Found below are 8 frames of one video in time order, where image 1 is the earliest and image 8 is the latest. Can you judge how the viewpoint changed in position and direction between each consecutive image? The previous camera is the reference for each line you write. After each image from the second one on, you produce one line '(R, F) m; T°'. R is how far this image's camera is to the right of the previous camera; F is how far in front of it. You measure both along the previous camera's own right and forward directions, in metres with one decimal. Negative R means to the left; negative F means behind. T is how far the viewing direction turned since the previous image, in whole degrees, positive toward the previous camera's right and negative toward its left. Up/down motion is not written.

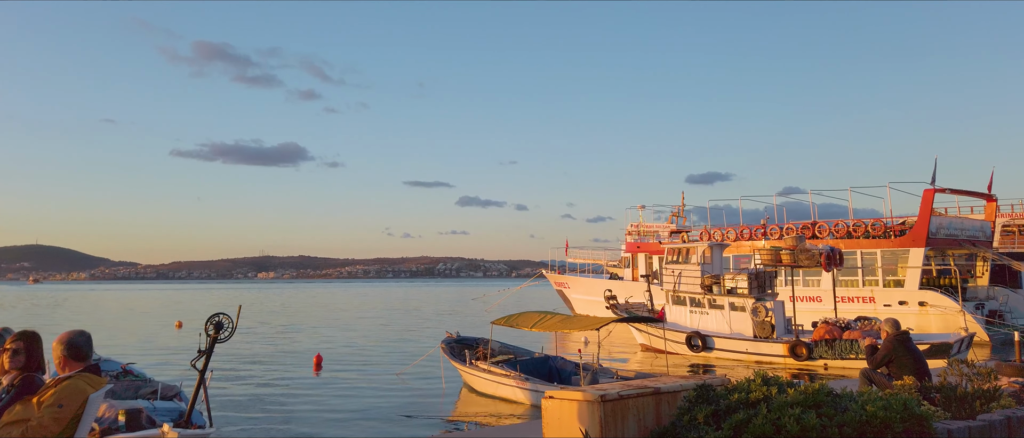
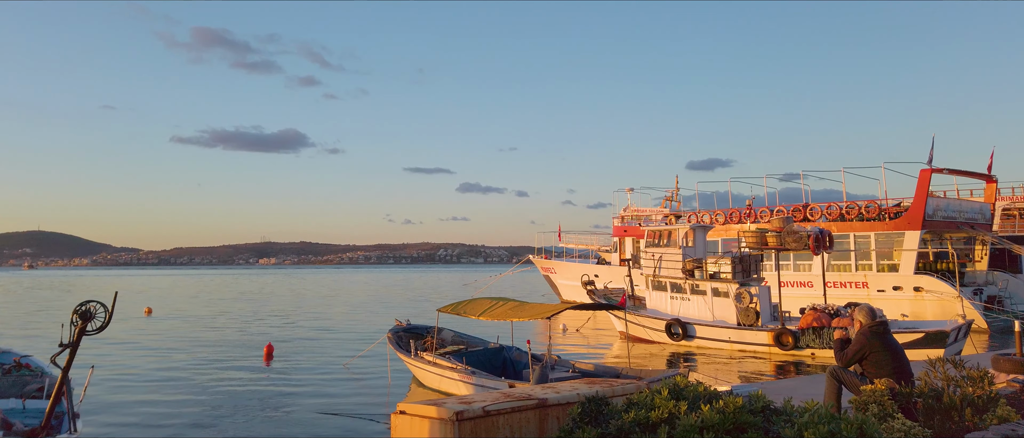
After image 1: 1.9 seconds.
(+1.2, +1.6) m; 0°
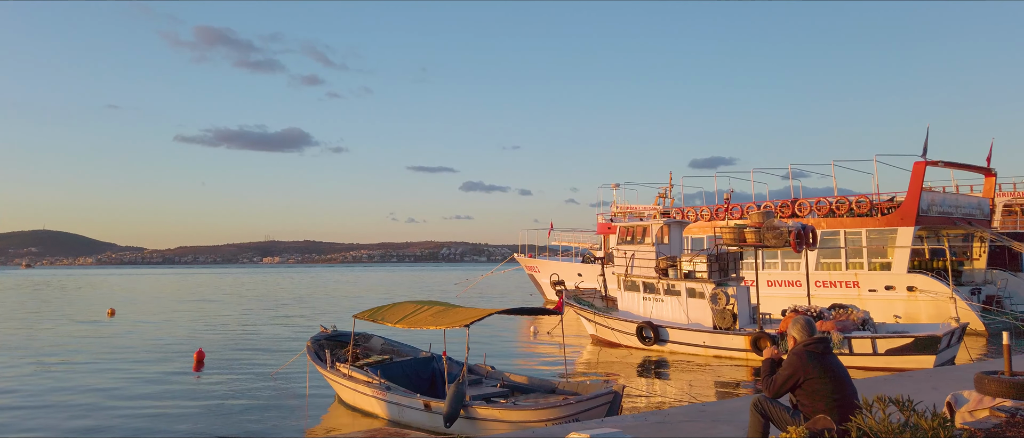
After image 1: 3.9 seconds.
(+1.5, +1.7) m; 0°
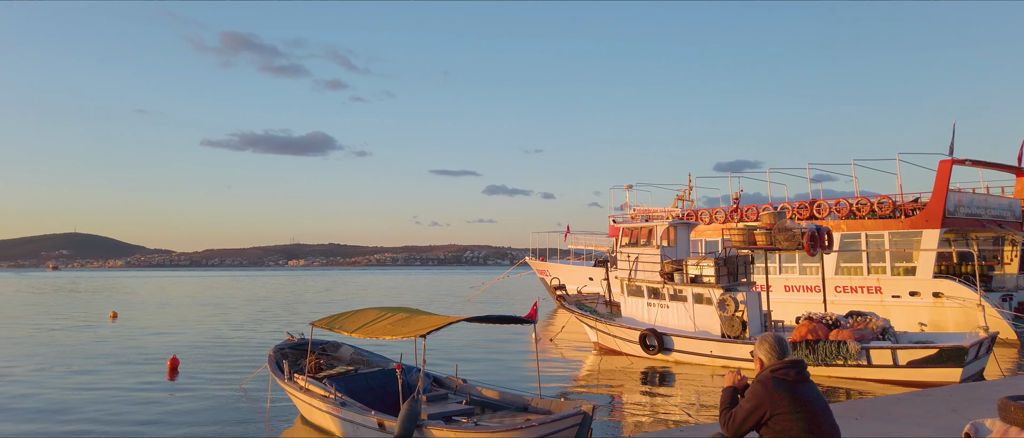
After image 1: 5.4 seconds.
(+0.9, +1.2) m; -2°
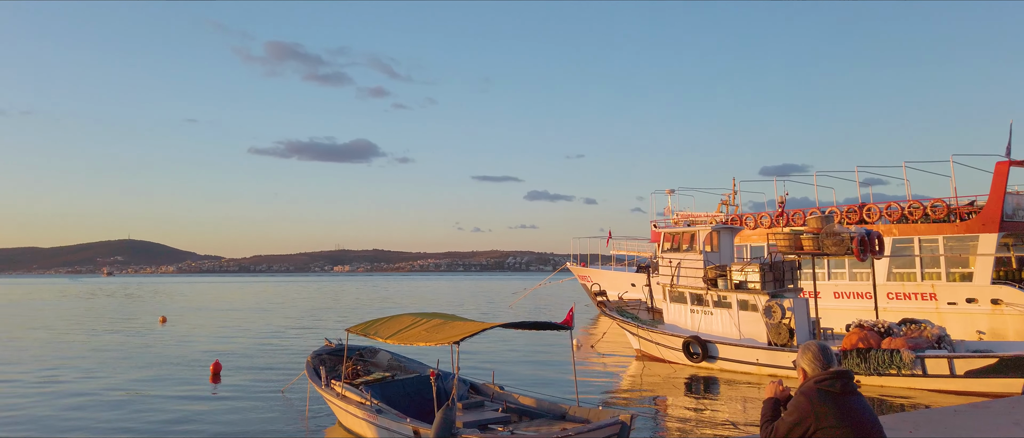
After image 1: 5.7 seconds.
(+0.1, +0.2) m; -3°
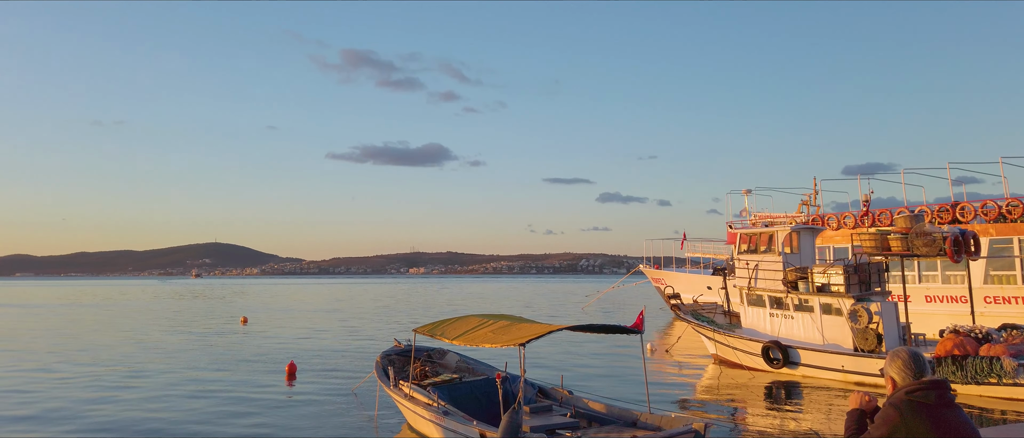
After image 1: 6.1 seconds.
(+0.1, +0.3) m; -6°
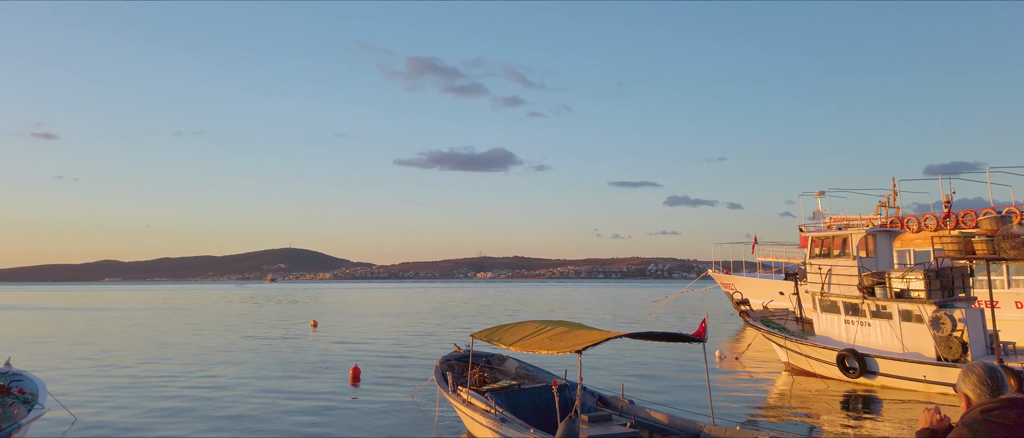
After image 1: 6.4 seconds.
(+0.1, +0.1) m; -6°
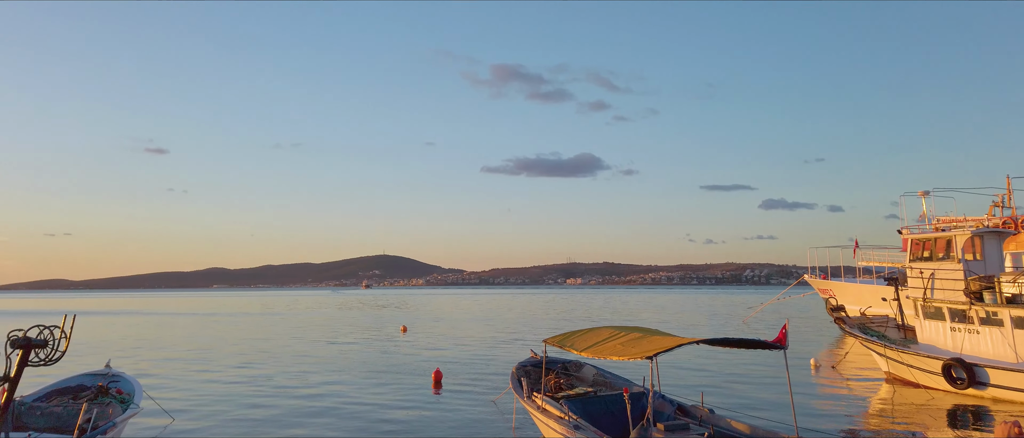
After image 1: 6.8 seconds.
(+0.3, 0.0) m; -7°
